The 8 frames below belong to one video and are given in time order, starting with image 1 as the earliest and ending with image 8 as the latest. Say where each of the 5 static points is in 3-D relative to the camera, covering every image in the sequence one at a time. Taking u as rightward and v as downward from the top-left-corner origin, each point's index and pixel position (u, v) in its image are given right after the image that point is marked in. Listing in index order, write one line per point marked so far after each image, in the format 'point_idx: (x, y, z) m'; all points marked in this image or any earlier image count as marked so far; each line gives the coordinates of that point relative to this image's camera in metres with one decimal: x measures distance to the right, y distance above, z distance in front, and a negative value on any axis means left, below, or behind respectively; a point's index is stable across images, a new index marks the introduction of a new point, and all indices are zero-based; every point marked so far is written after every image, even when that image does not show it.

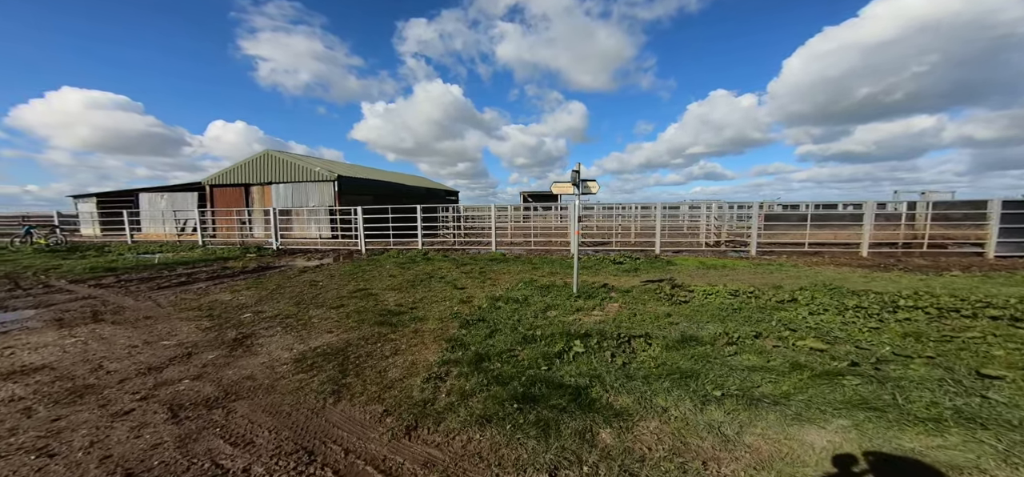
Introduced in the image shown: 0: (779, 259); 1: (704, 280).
0: (+6.7, -0.5, +10.8) m
1: (+4.1, -0.8, +8.4) m
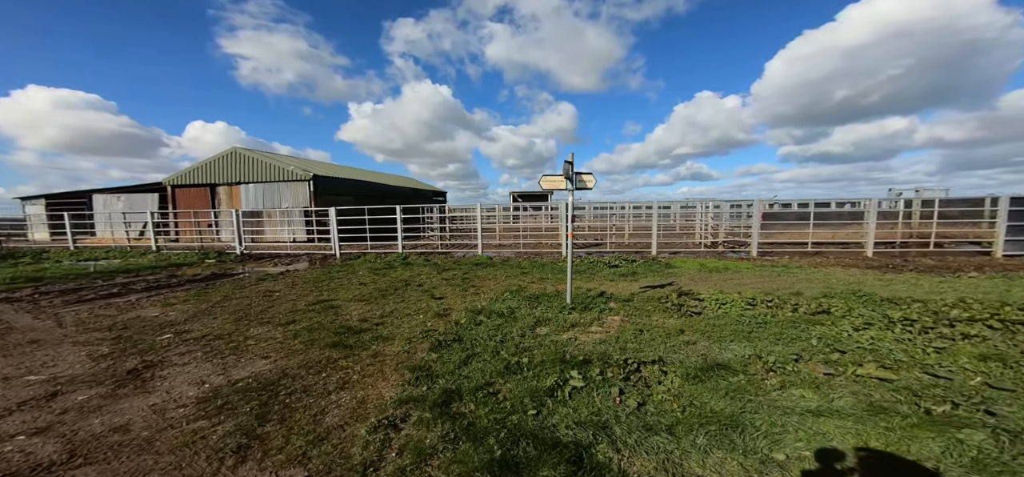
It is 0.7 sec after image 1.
0: (+6.3, -0.5, +9.9) m
1: (+3.8, -0.8, +7.5) m
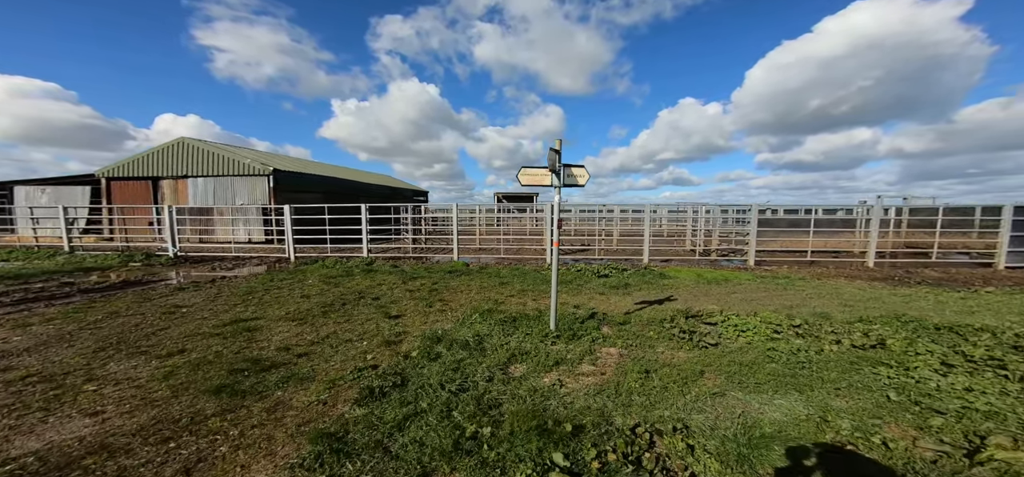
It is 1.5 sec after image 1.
0: (+5.8, -0.7, +8.9) m
1: (+3.3, -0.9, +6.4) m
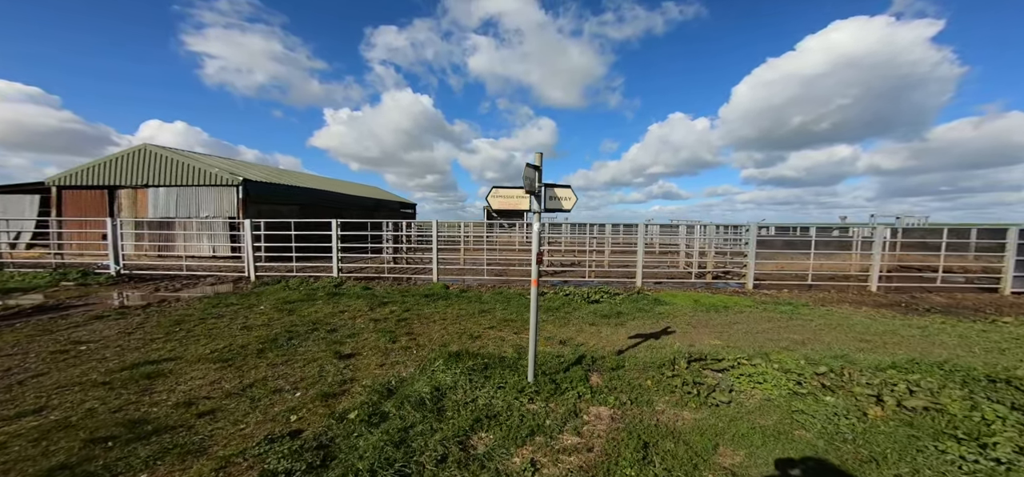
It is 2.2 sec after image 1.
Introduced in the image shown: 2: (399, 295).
0: (+5.3, -1.1, +8.2) m
1: (+3.0, -1.3, +5.6) m
2: (-2.3, -1.1, +8.3) m
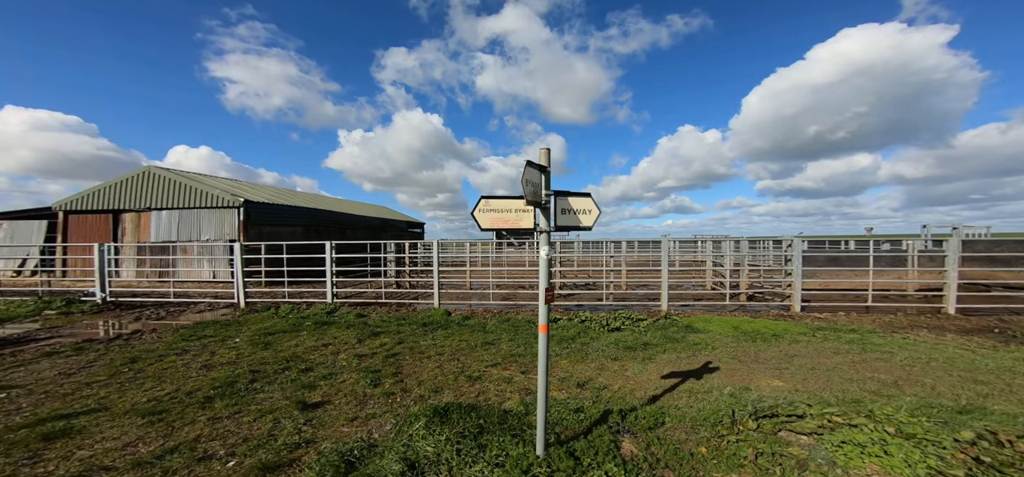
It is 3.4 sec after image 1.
0: (+5.5, -1.3, +7.0) m
1: (+3.0, -1.4, +4.5) m
2: (-2.2, -1.5, +7.4) m
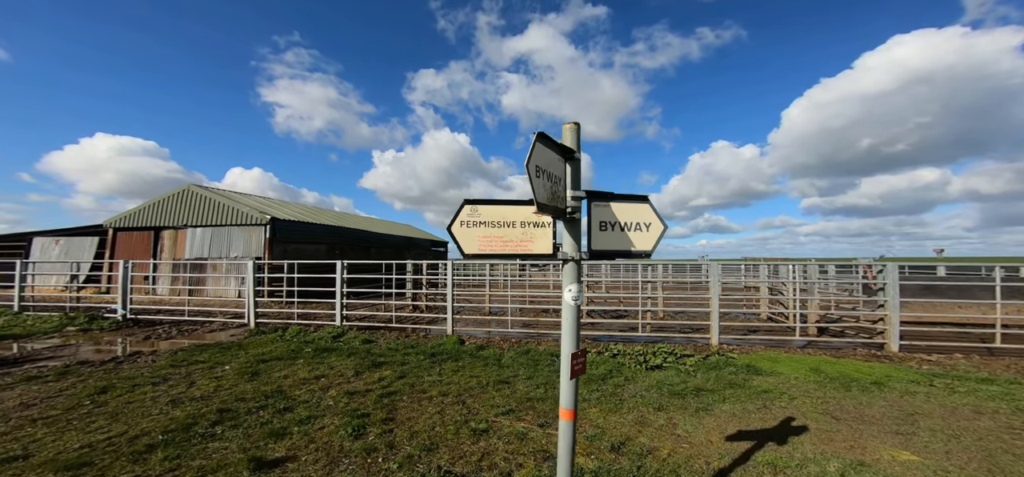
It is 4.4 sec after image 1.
0: (+5.8, -1.6, +5.5) m
1: (+3.1, -1.6, +3.2) m
2: (-1.8, -1.8, +6.5) m
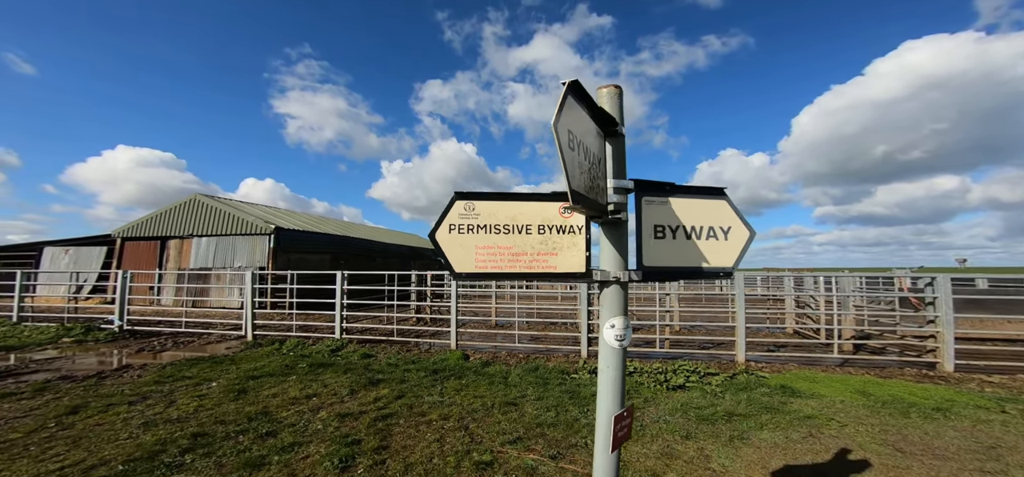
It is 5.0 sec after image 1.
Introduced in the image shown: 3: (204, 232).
0: (+5.9, -1.7, +4.9) m
1: (+3.2, -1.6, +2.6) m
2: (-1.7, -1.9, +6.0) m
3: (-12.4, +0.3, +16.7) m
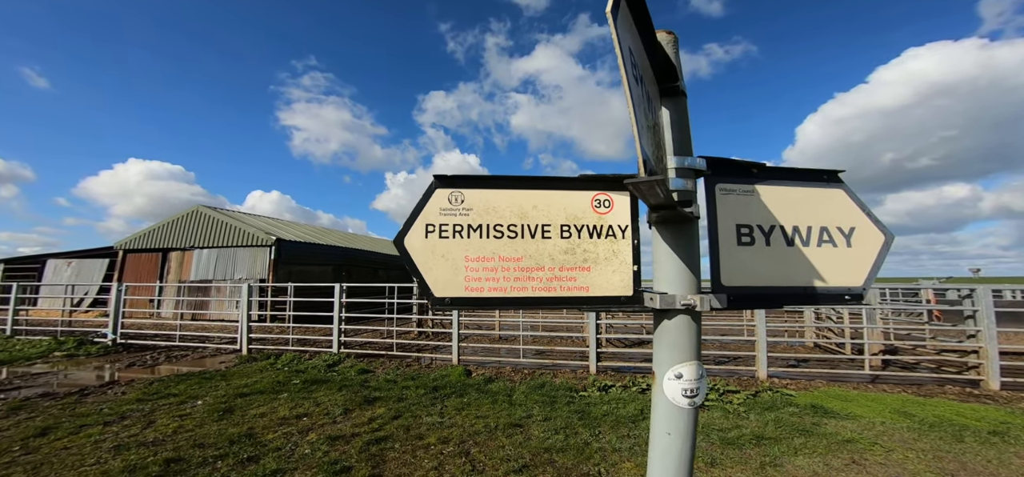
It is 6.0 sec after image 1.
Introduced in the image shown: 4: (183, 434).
0: (+6.0, -1.7, +4.4) m
1: (+3.2, -1.6, +2.2) m
2: (-1.6, -2.0, +5.7) m
3: (-12.2, -0.1, +16.5) m
4: (-3.2, -1.9, +4.1) m
